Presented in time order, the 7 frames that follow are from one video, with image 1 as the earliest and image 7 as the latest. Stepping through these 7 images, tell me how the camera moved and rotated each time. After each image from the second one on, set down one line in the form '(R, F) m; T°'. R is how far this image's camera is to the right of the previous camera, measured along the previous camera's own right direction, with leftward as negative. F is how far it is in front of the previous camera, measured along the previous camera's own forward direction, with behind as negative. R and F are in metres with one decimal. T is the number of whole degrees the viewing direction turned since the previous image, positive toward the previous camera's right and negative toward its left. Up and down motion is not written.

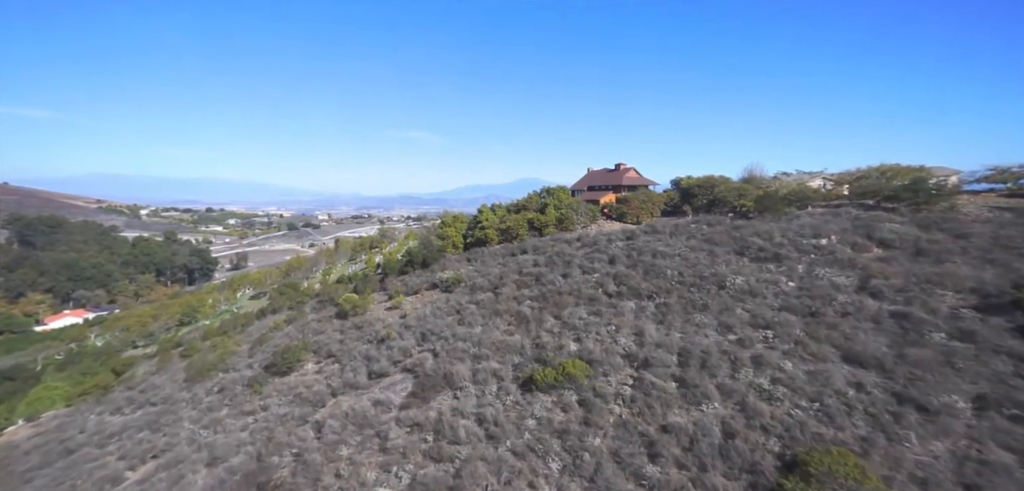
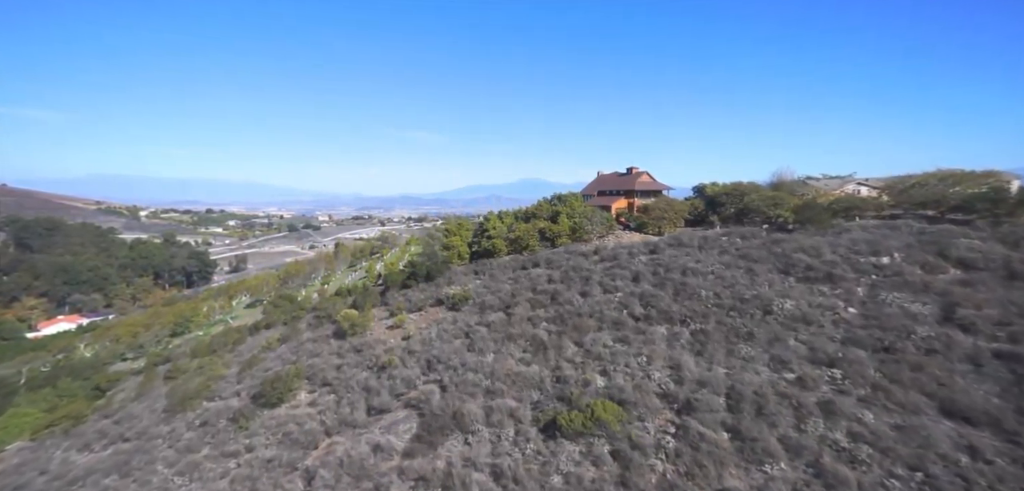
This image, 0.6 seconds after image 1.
(-0.4, +1.6) m; 0°
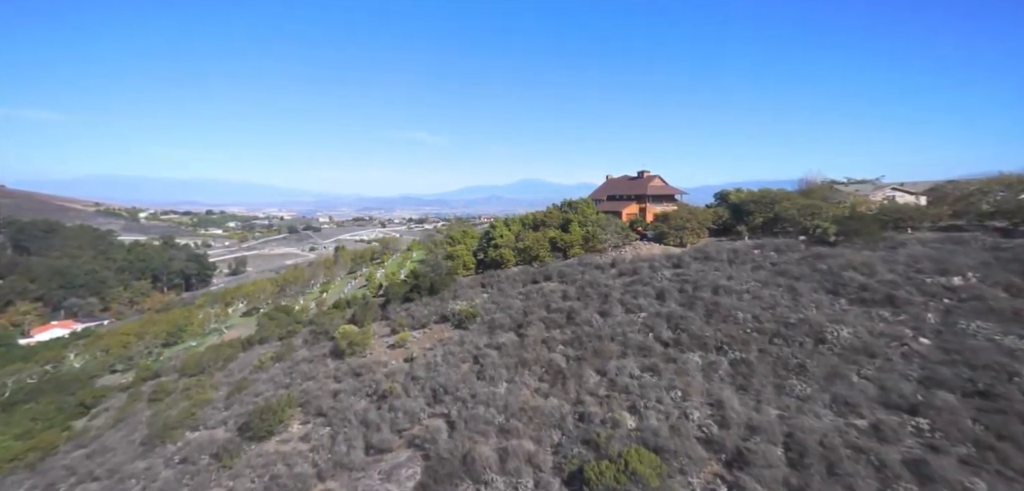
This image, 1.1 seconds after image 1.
(-0.3, +1.4) m; 0°
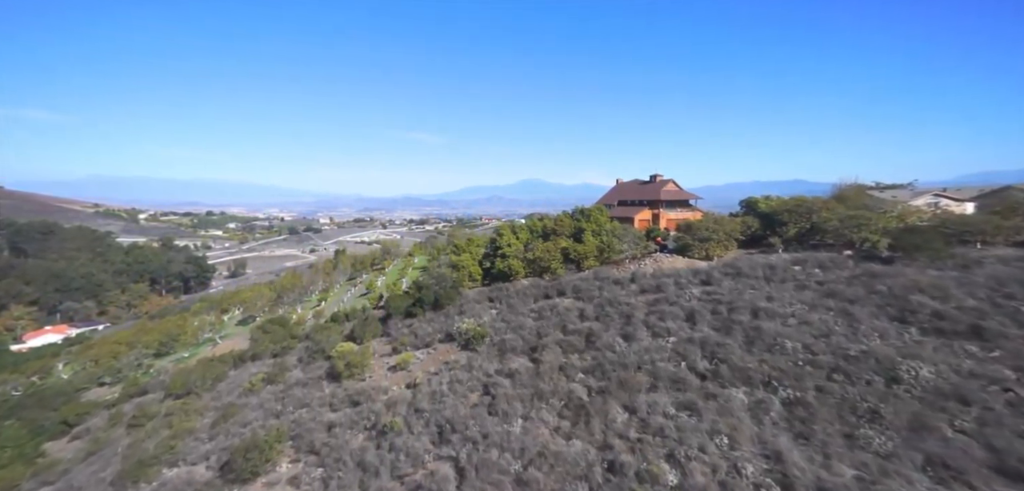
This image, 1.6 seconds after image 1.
(-0.3, +1.5) m; 0°
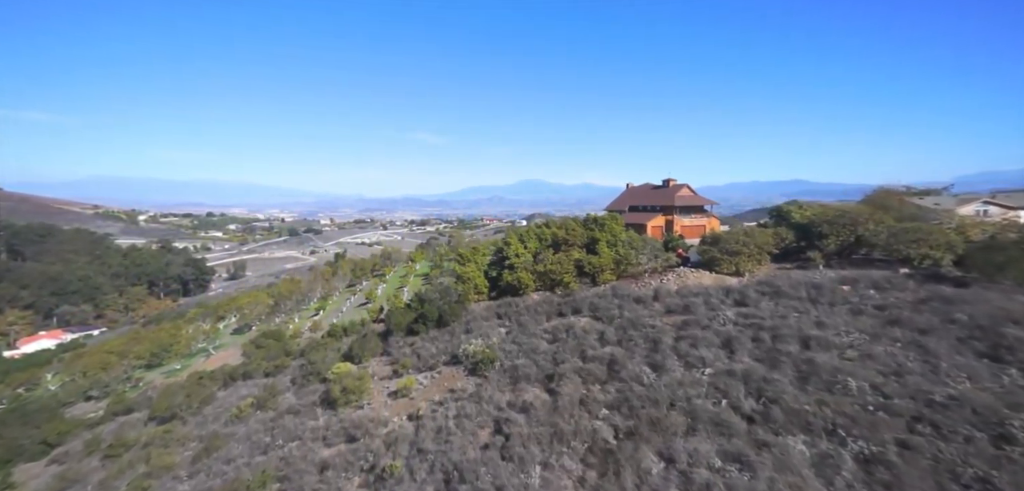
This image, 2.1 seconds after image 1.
(-0.3, +1.4) m; 0°
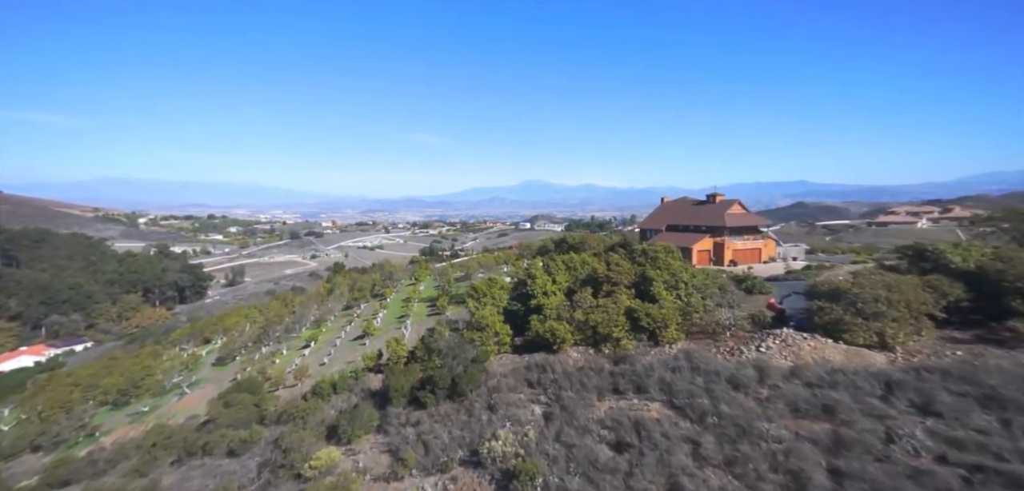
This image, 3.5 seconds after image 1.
(-0.9, +4.4) m; 0°
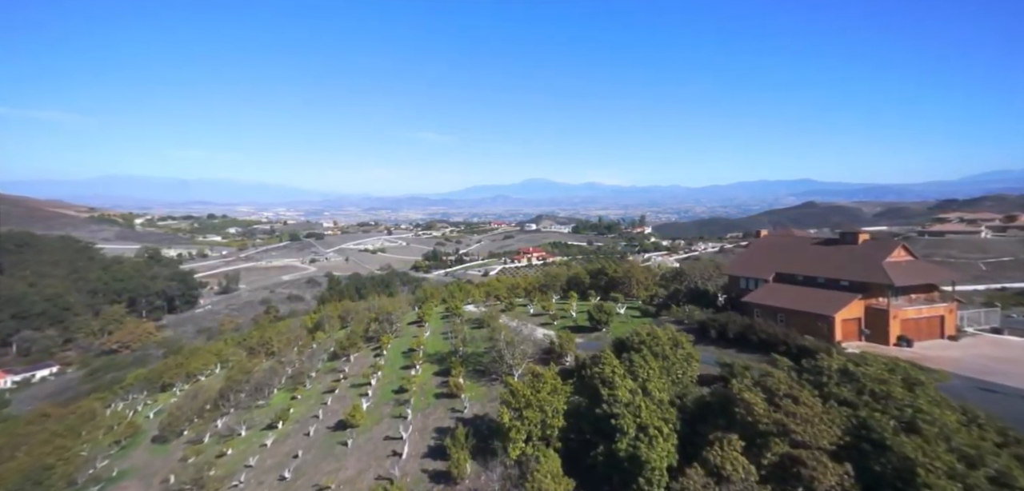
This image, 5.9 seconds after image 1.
(-1.5, +8.3) m; 0°
